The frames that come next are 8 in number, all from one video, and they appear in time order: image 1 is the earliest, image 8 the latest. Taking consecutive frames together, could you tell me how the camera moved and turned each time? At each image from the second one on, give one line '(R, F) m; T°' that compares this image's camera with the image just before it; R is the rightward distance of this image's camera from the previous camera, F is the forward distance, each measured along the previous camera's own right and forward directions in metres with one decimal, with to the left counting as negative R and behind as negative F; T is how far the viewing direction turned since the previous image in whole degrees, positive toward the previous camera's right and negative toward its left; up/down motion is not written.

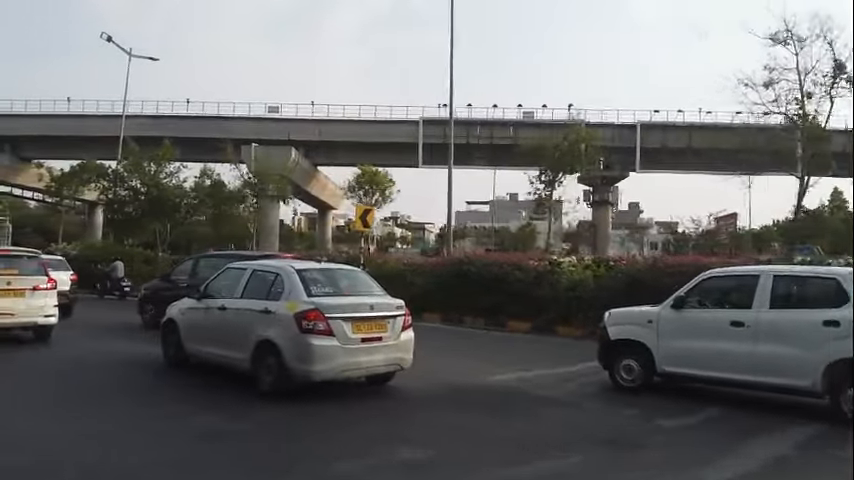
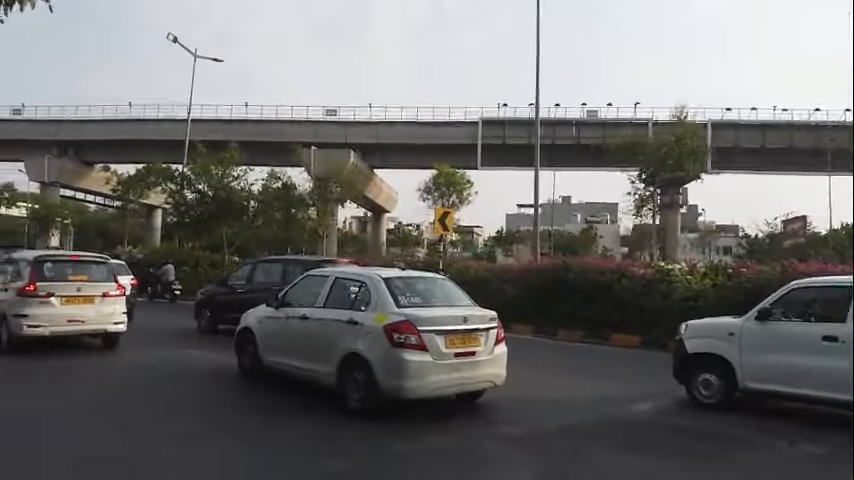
(-0.6, +0.7) m; -4°
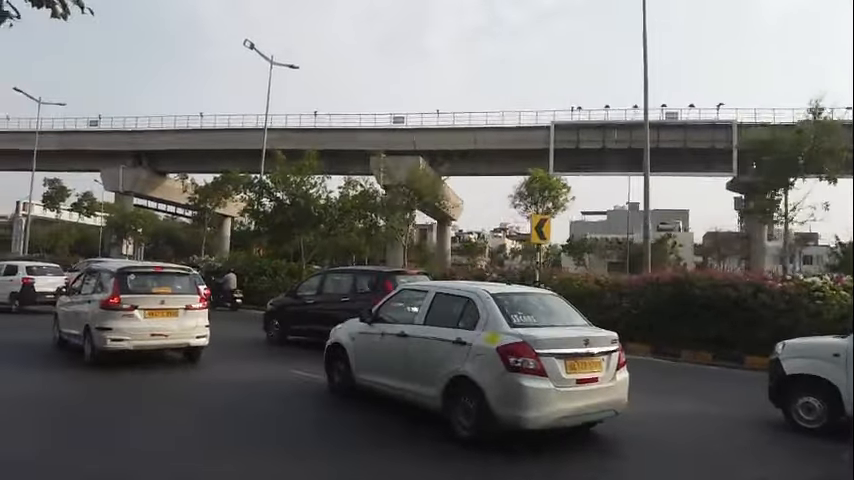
(-0.6, +0.7) m; -5°
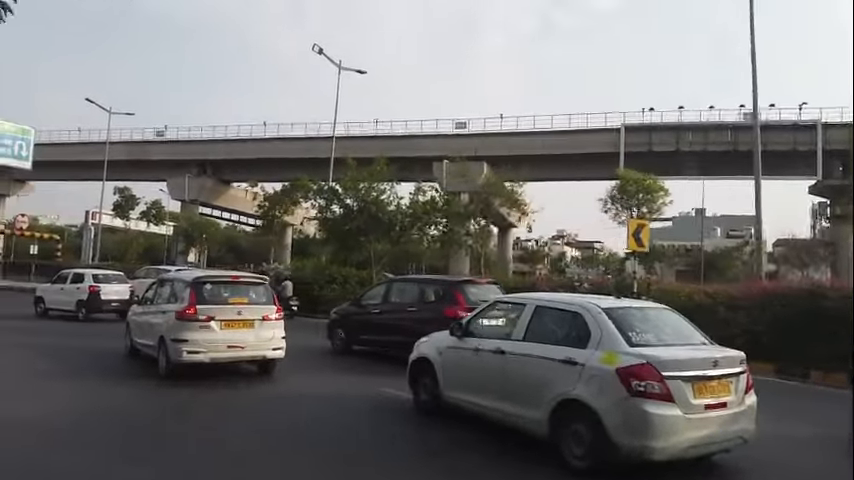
(-0.5, +0.6) m; -4°
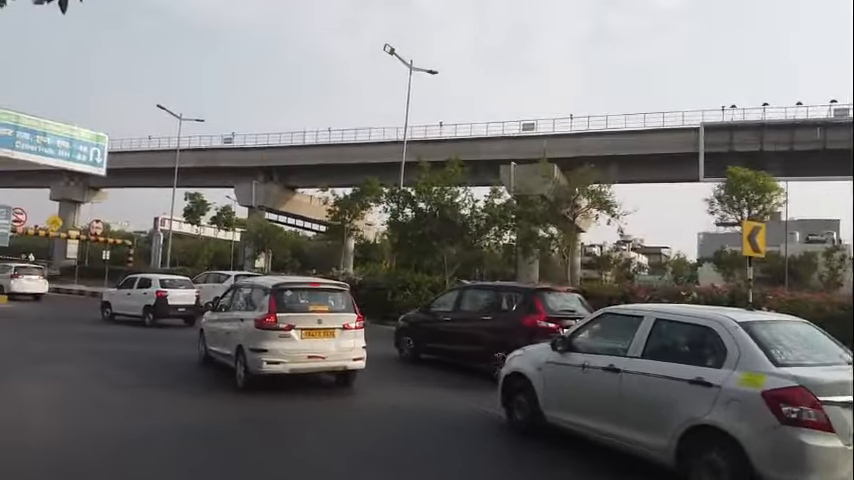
(-0.4, +0.6) m; -5°
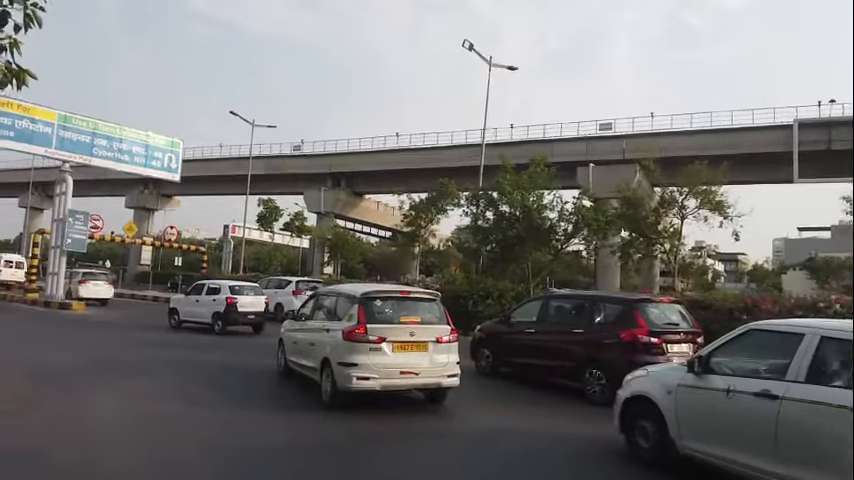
(-0.5, +0.8) m; -5°
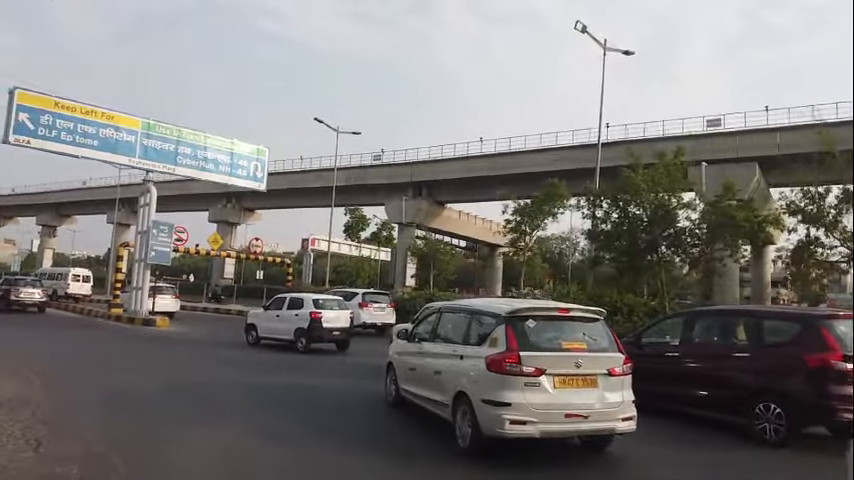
(-0.8, +1.7) m; -6°
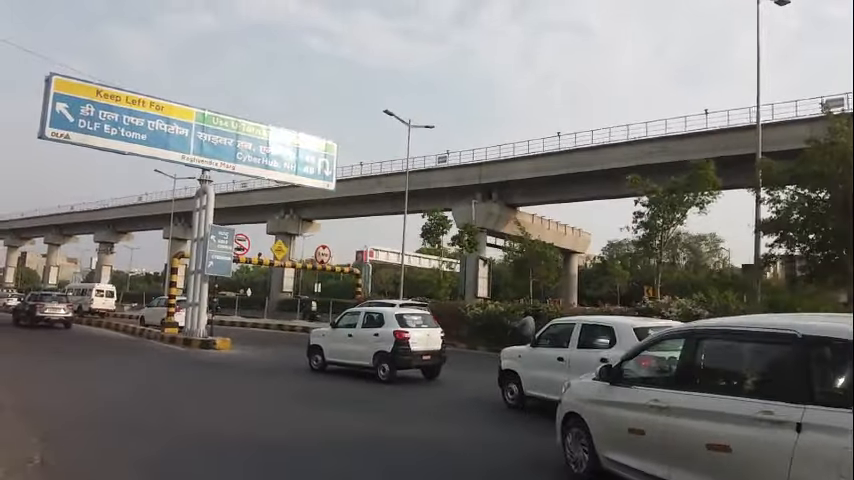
(-1.2, +3.0) m; -4°
